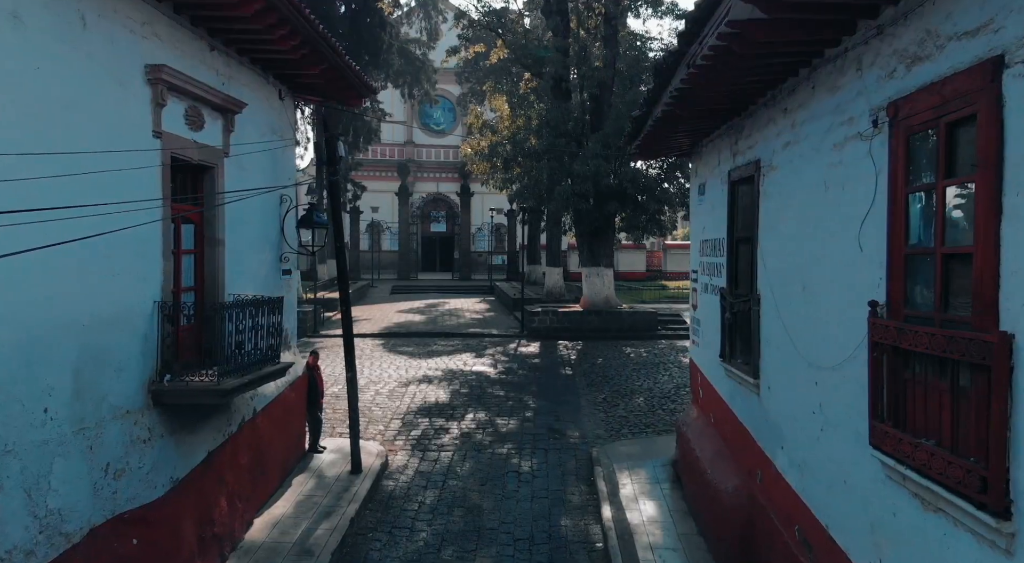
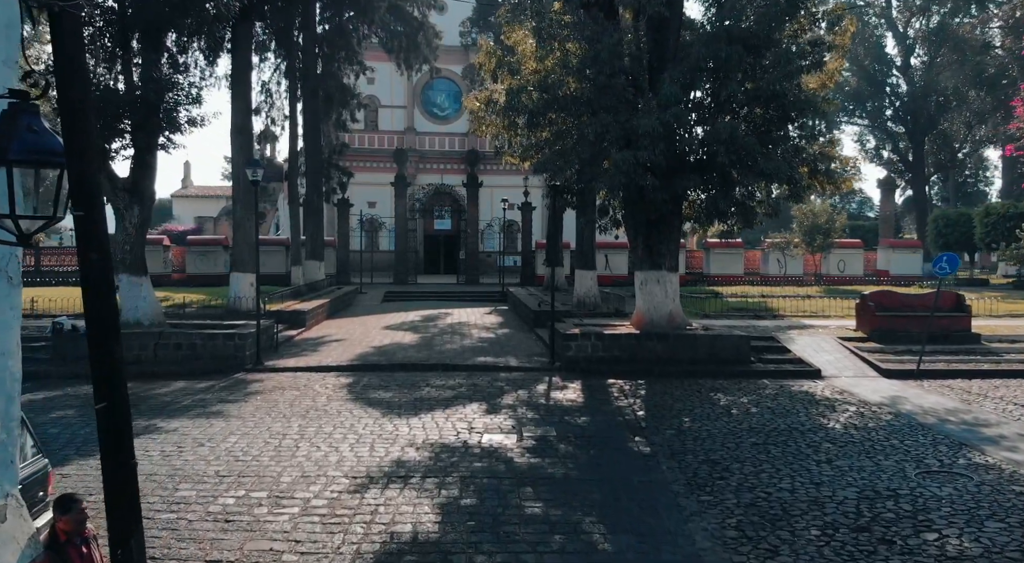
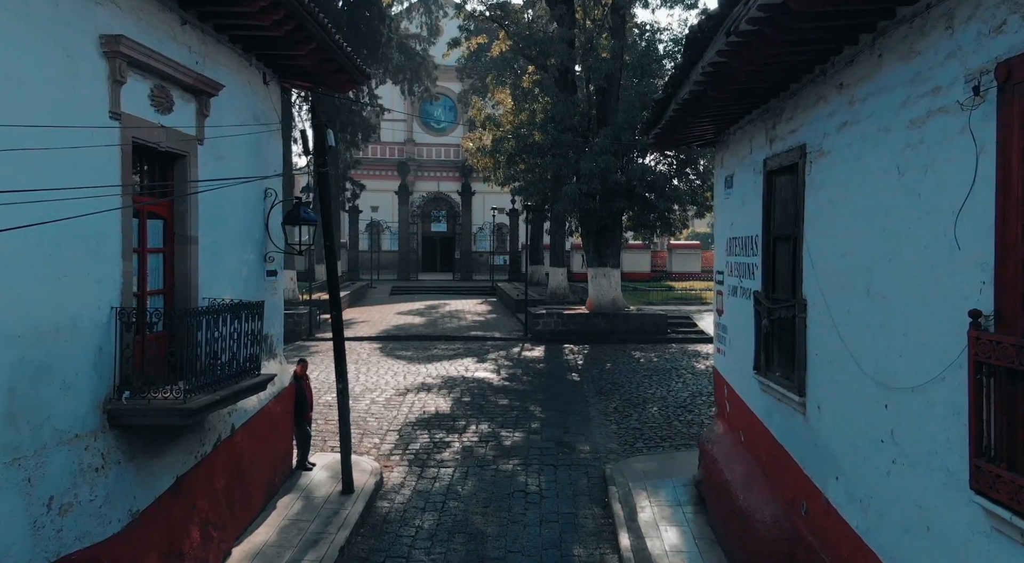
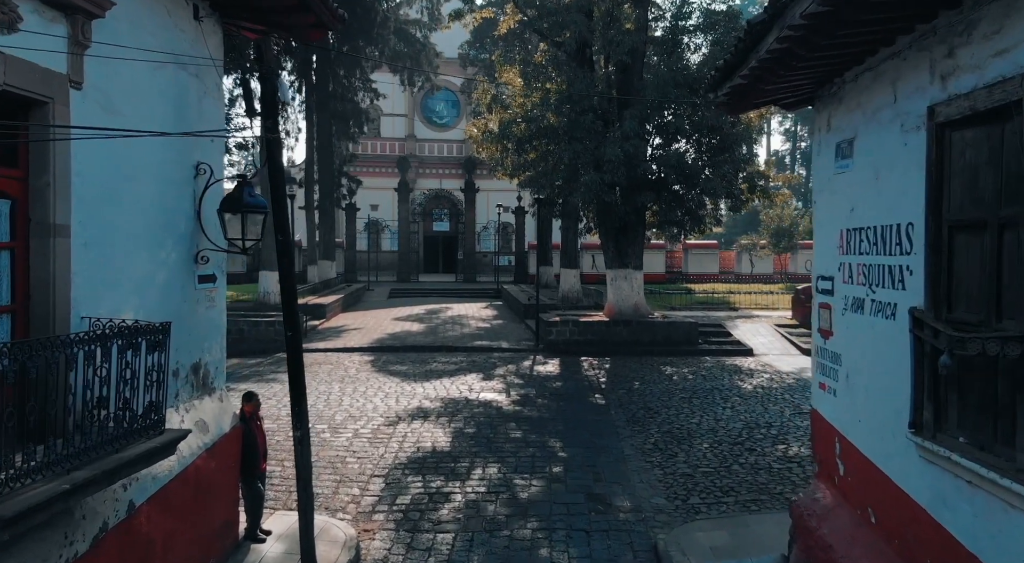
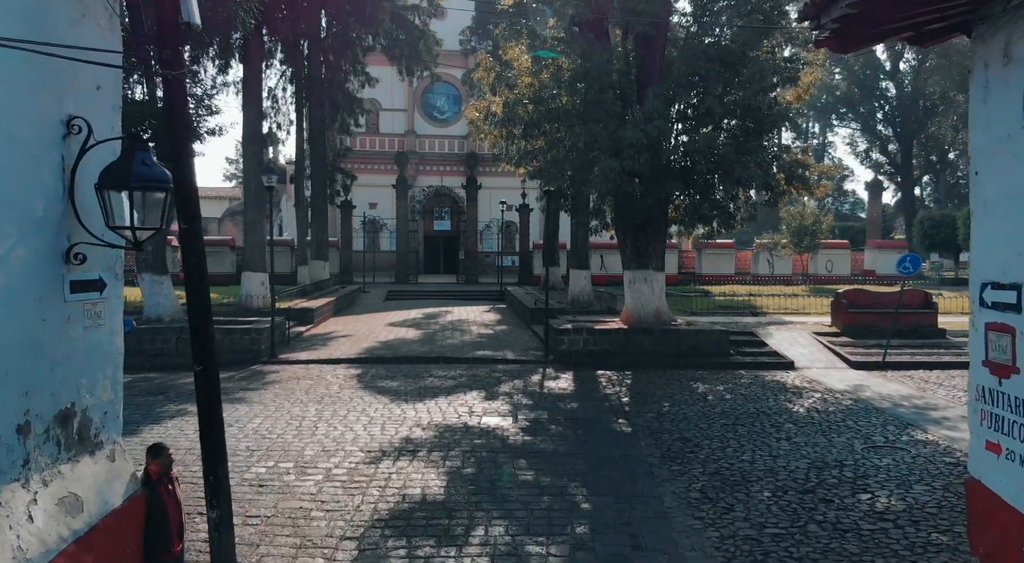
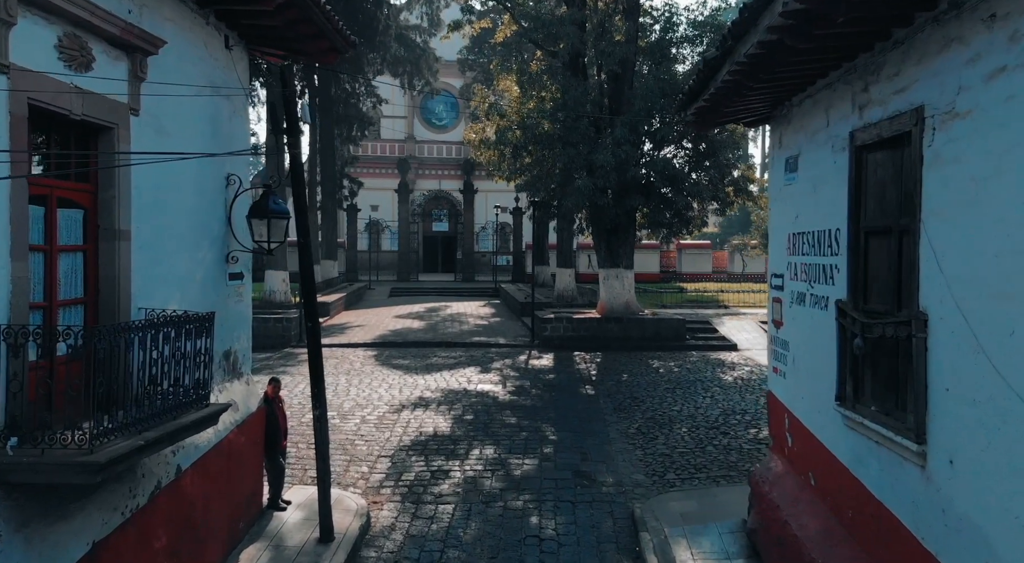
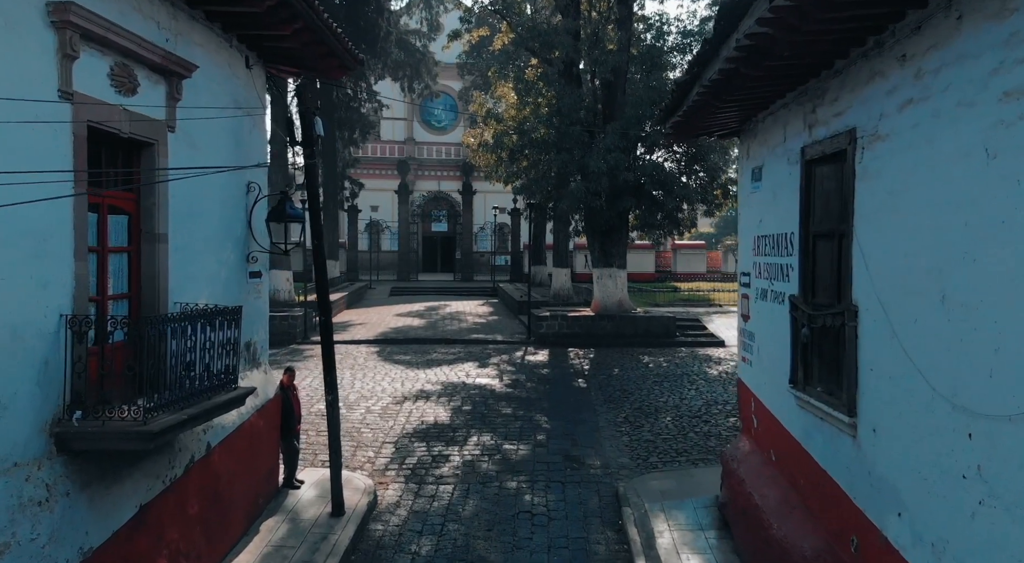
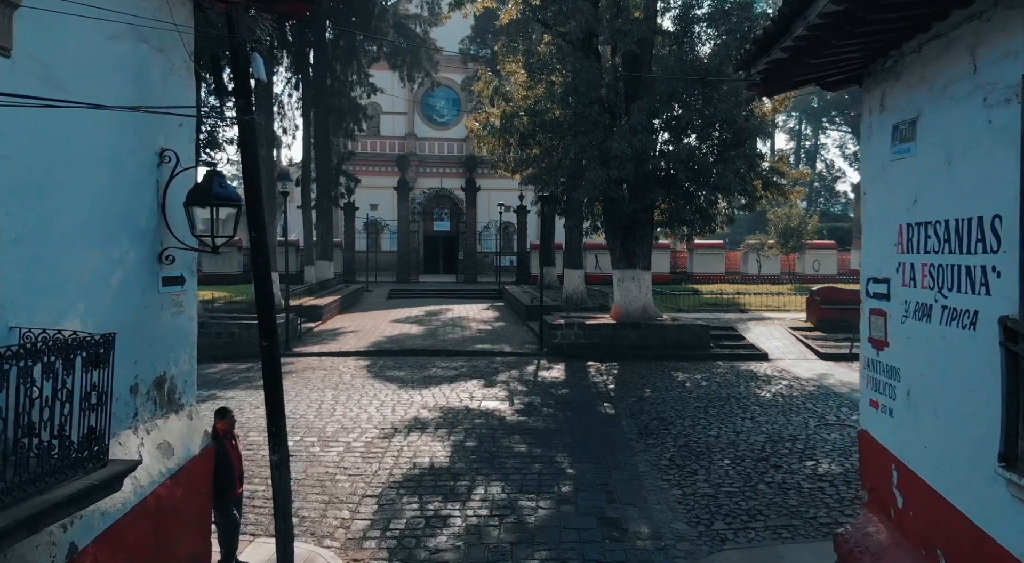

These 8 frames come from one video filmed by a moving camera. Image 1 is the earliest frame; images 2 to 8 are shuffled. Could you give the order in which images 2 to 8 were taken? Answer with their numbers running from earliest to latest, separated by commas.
3, 7, 6, 4, 8, 5, 2
